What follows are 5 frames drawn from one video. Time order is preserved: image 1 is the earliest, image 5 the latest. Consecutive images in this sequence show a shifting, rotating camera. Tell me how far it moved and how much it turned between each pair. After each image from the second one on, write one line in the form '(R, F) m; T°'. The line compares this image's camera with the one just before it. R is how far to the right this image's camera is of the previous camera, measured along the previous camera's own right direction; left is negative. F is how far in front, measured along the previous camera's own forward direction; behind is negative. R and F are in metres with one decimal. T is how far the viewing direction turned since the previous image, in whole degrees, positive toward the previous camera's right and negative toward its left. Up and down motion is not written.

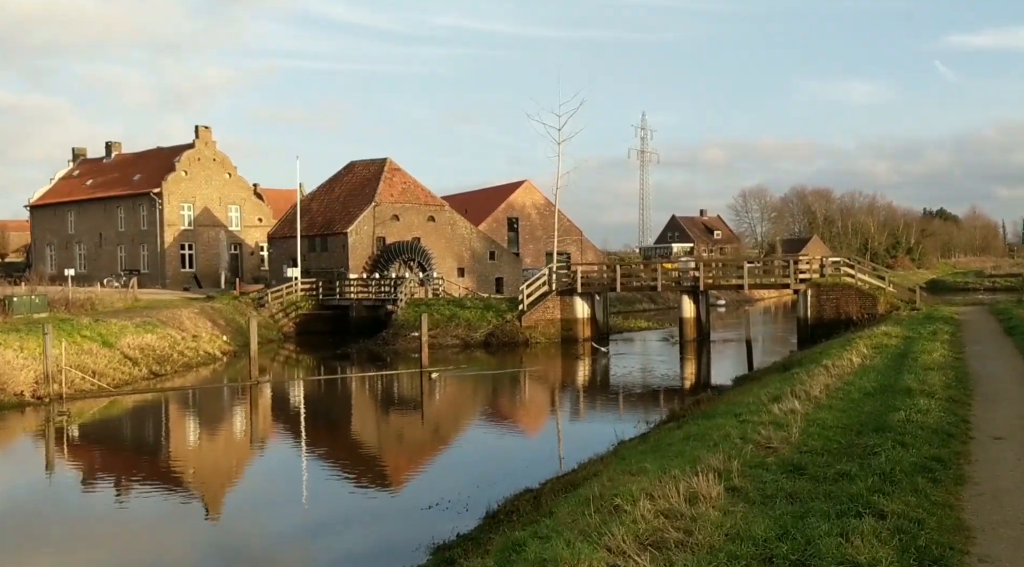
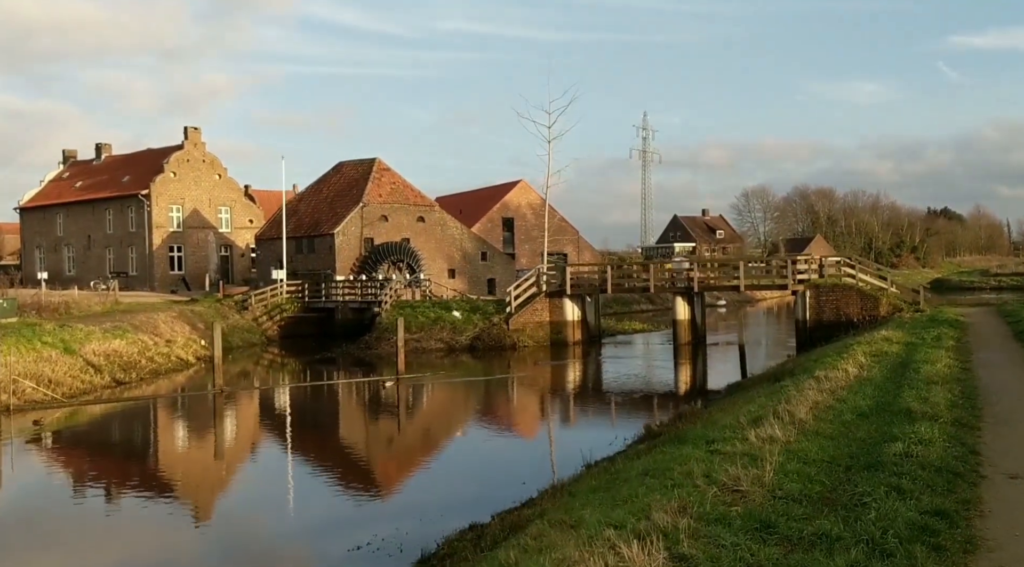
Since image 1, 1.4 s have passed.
(+0.5, +1.0) m; 0°
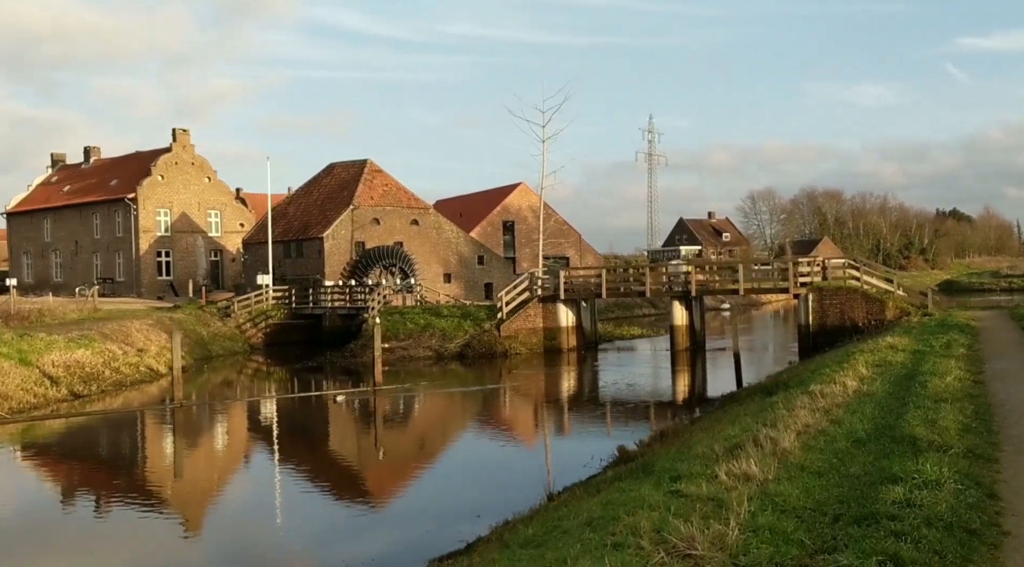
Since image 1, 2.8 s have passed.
(+0.6, +1.2) m; -1°
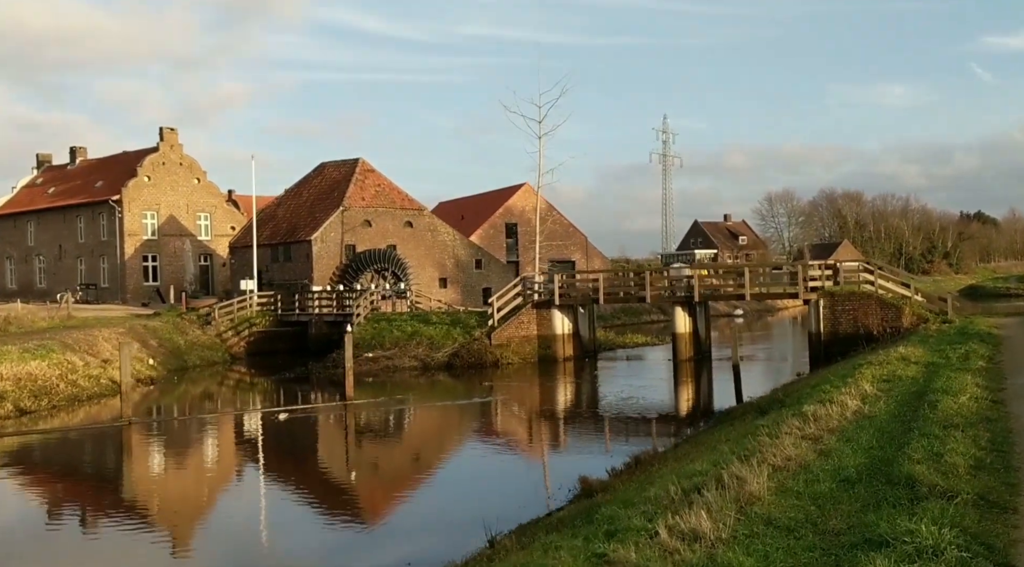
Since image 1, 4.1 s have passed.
(+0.8, +1.7) m; -1°
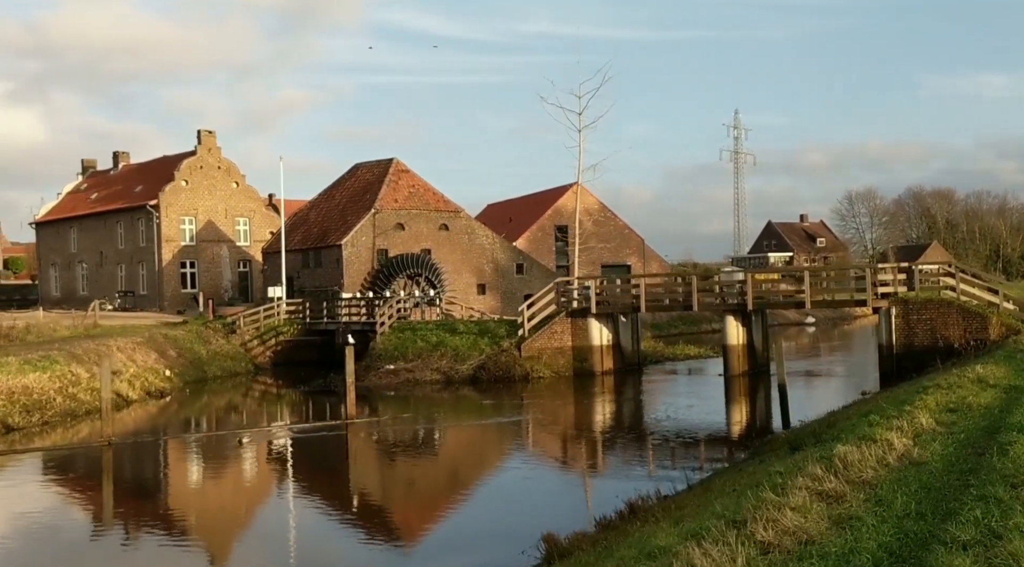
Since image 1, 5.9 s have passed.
(+1.2, +2.3) m; -5°
